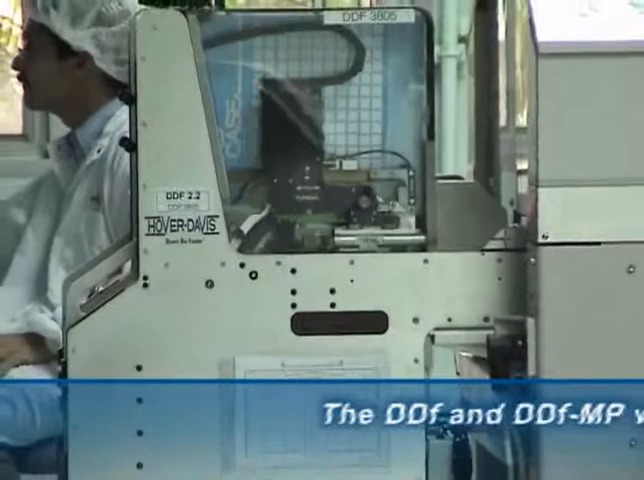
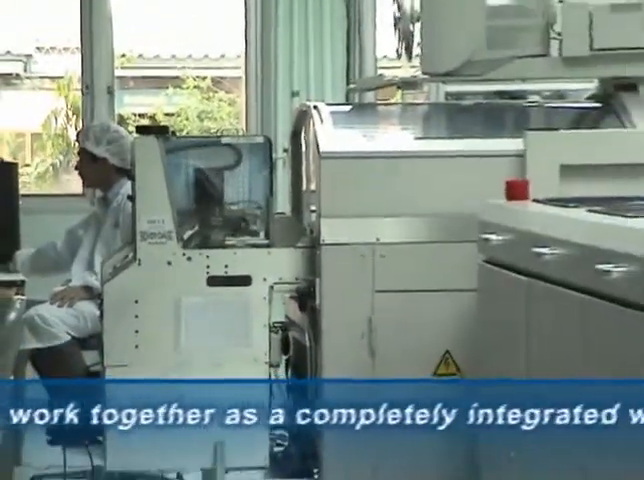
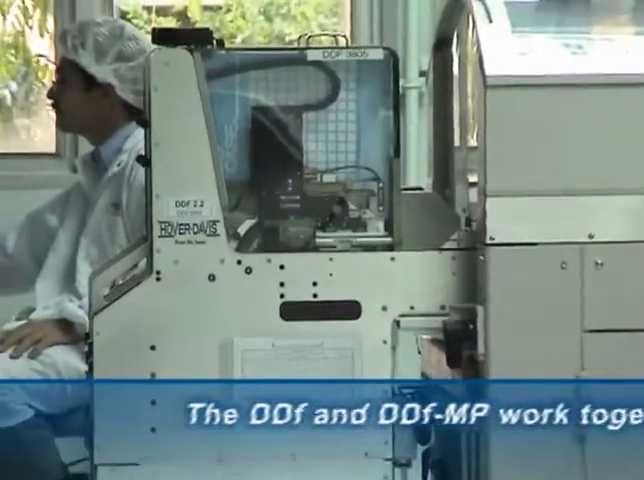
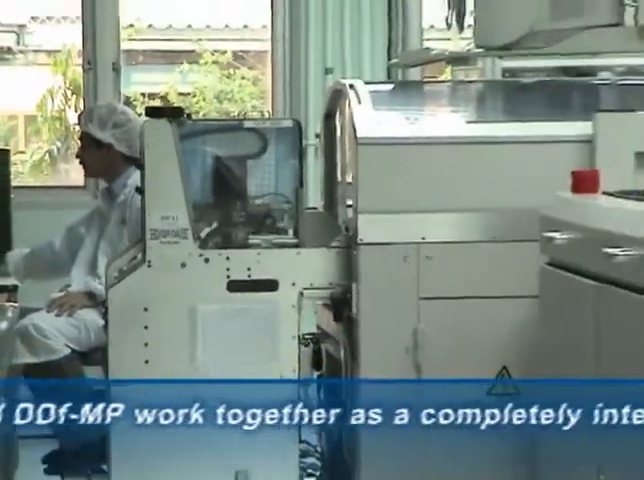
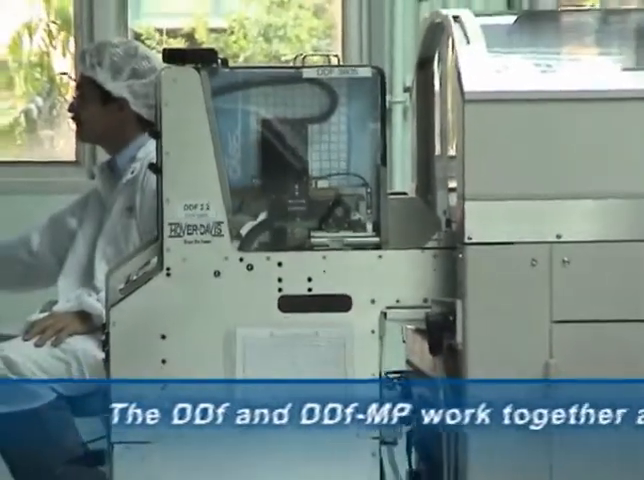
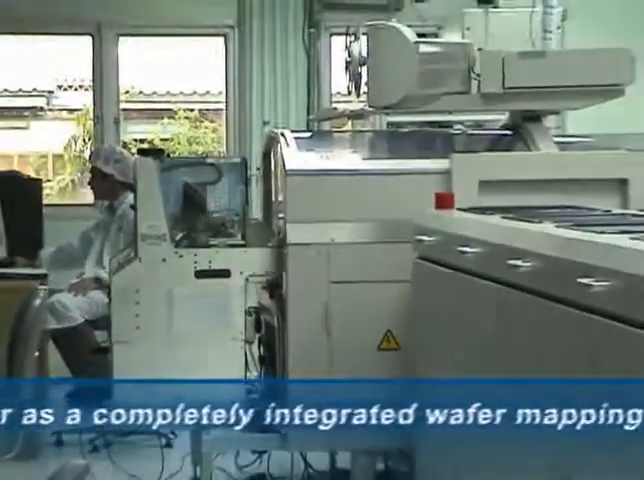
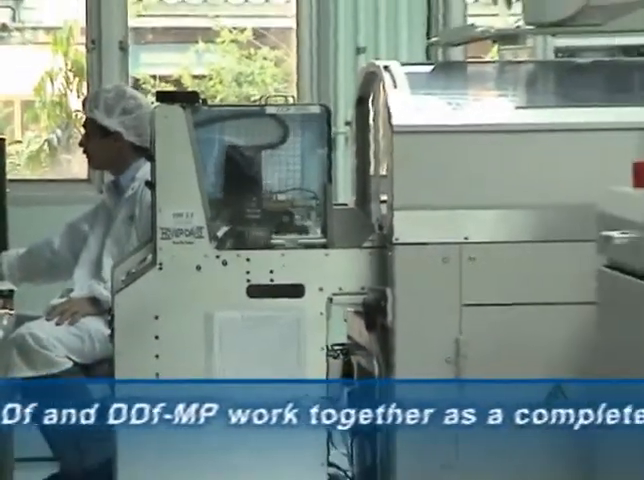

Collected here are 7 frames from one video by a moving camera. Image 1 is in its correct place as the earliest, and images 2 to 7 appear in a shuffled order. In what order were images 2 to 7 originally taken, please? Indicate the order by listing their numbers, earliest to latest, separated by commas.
3, 5, 7, 4, 2, 6
